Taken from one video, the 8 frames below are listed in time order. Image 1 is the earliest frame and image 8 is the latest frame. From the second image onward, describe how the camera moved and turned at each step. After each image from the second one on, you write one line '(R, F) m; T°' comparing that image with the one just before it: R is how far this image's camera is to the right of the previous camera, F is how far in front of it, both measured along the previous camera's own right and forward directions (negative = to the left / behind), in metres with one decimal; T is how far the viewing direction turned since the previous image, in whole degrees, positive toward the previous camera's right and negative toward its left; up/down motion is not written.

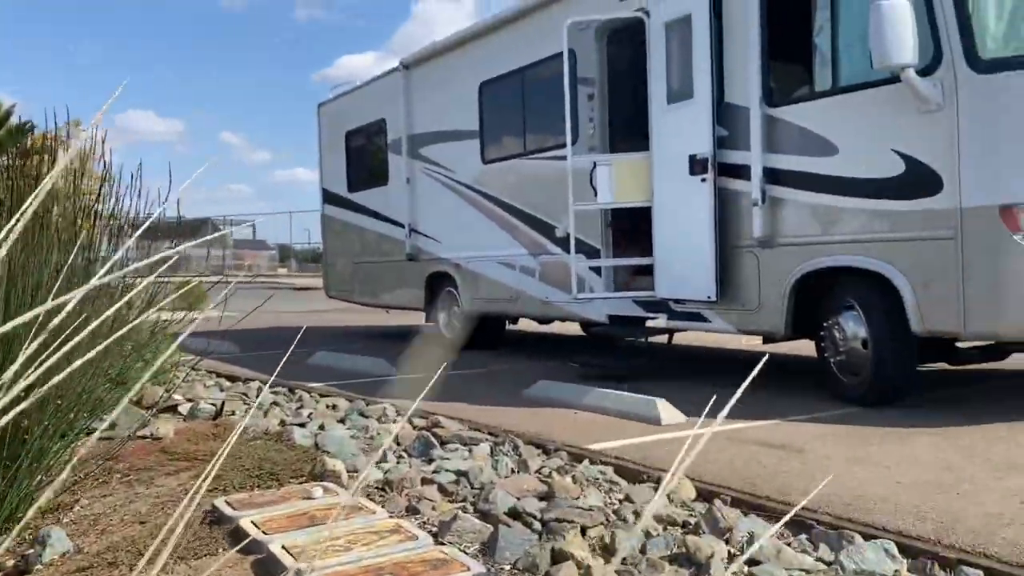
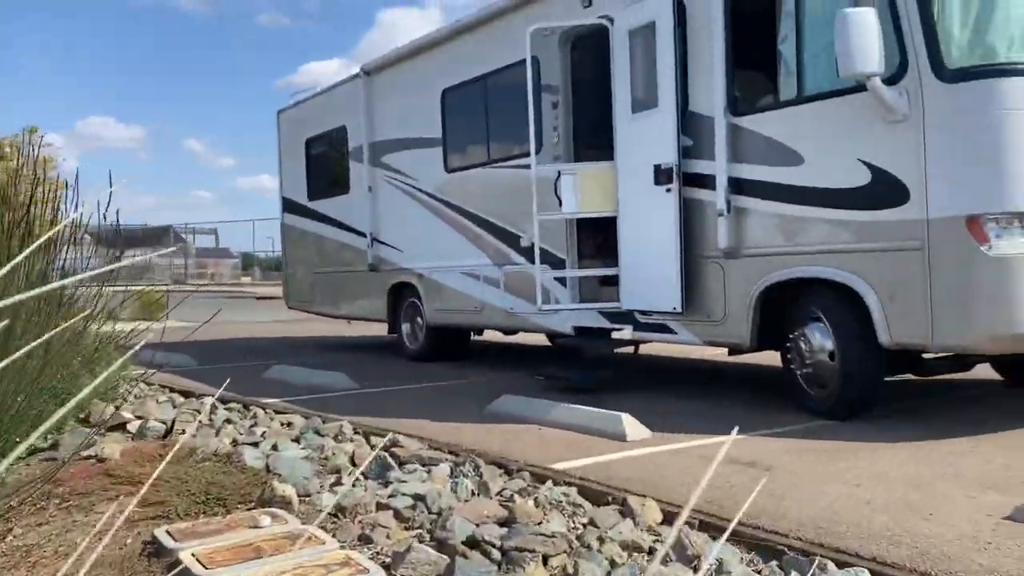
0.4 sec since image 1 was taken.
(0.0, +0.2) m; +2°
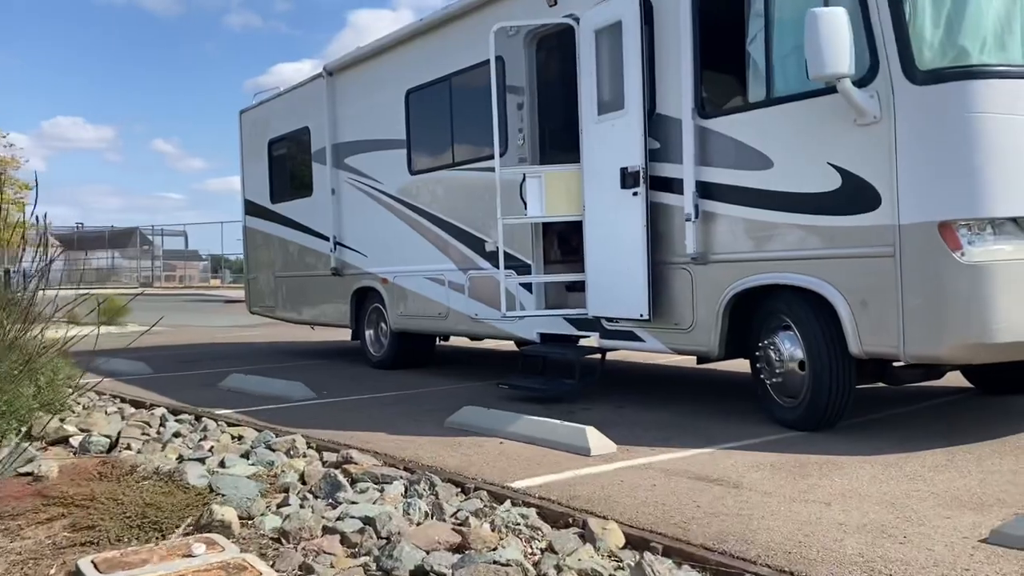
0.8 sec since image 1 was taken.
(+0.1, +0.2) m; +2°
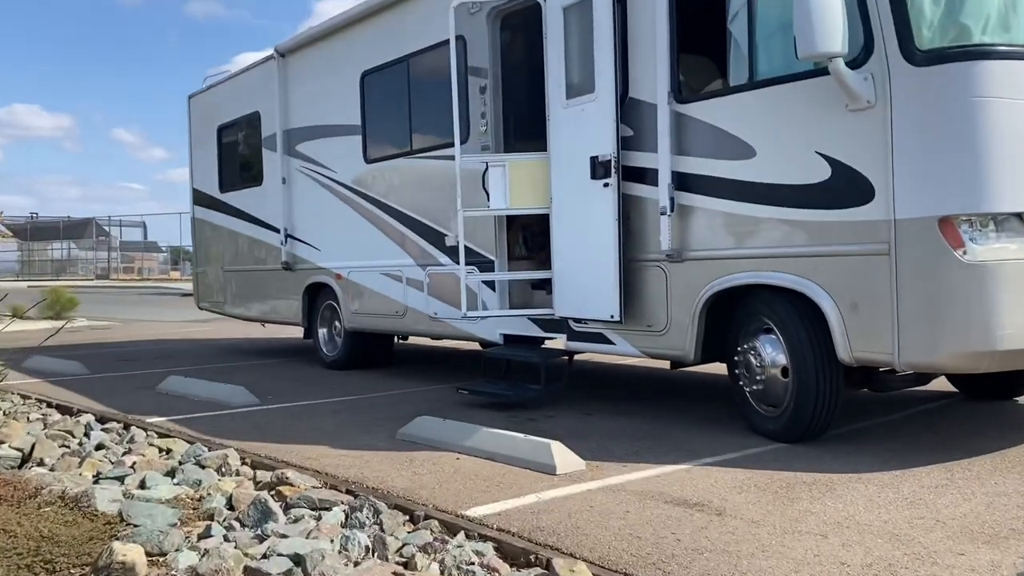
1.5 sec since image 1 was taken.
(0.0, +0.6) m; +2°
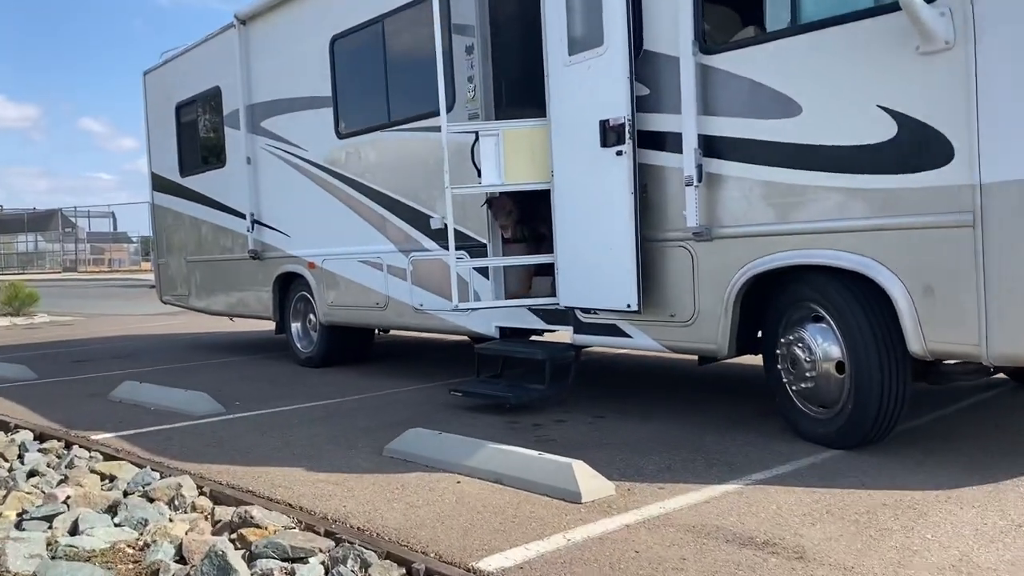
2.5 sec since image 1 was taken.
(-0.2, +0.9) m; +2°
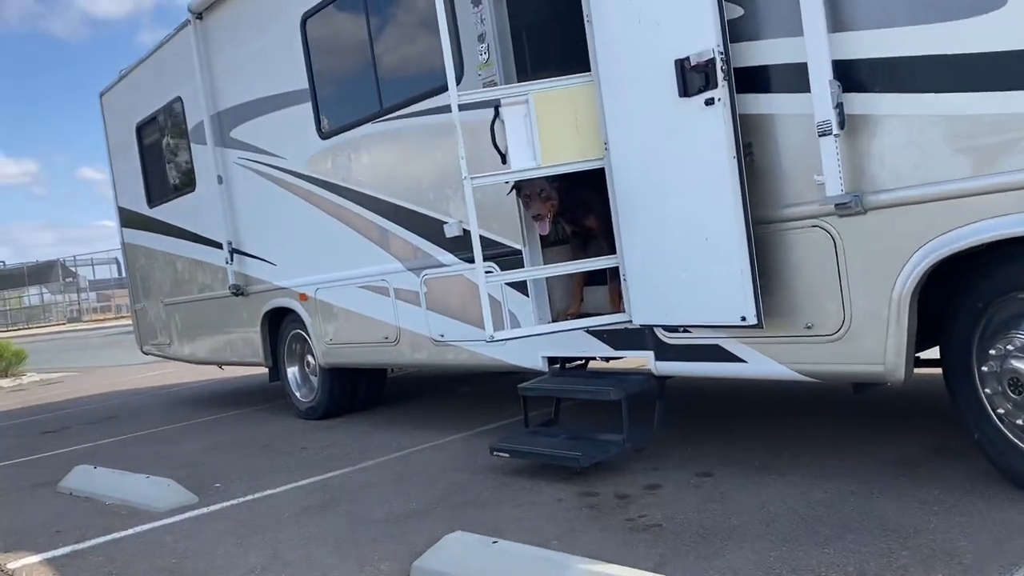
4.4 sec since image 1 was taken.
(-0.2, +1.7) m; -1°
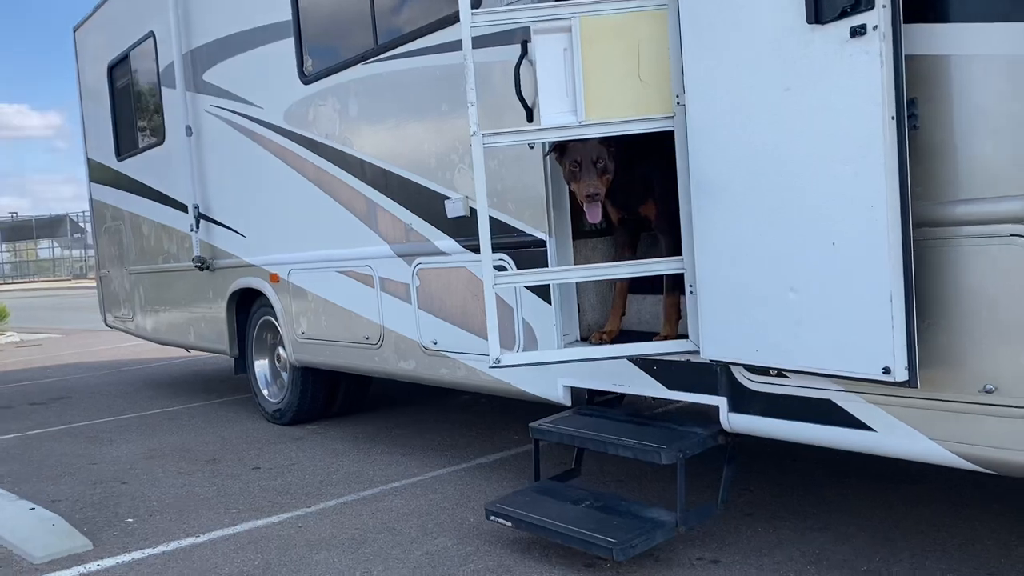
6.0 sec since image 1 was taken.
(0.0, +1.4) m; -1°
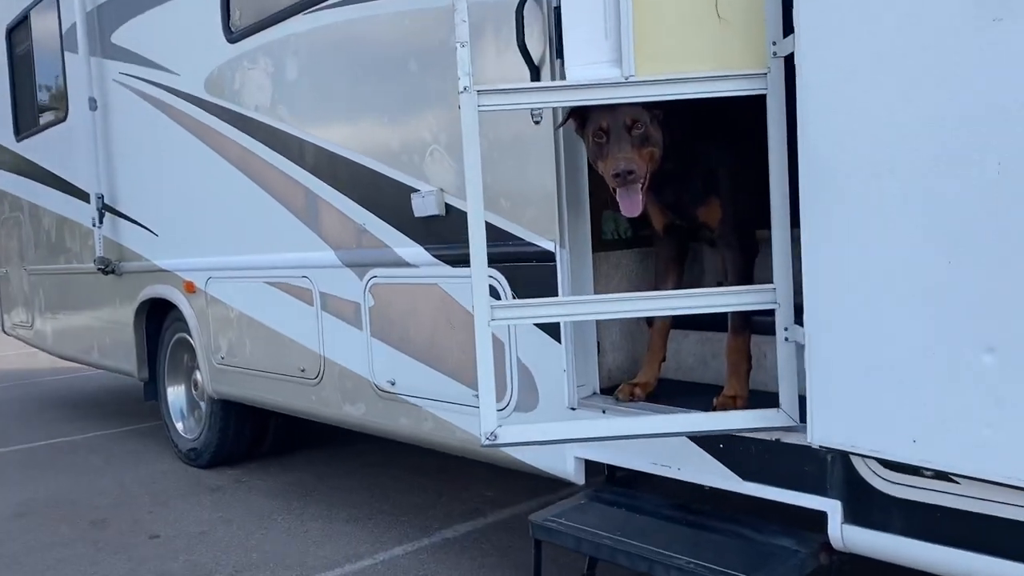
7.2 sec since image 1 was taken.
(-0.1, +1.2) m; +3°
